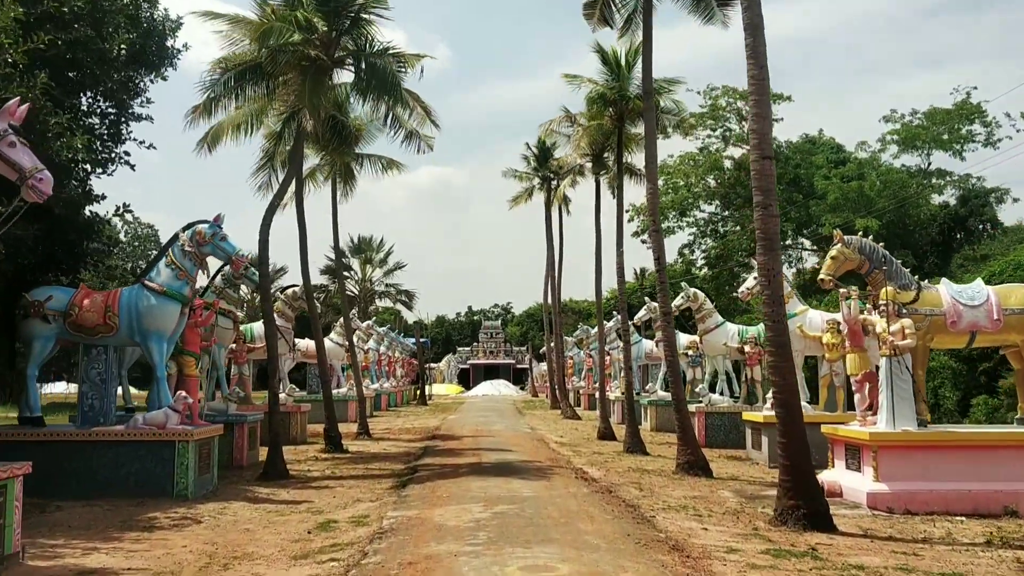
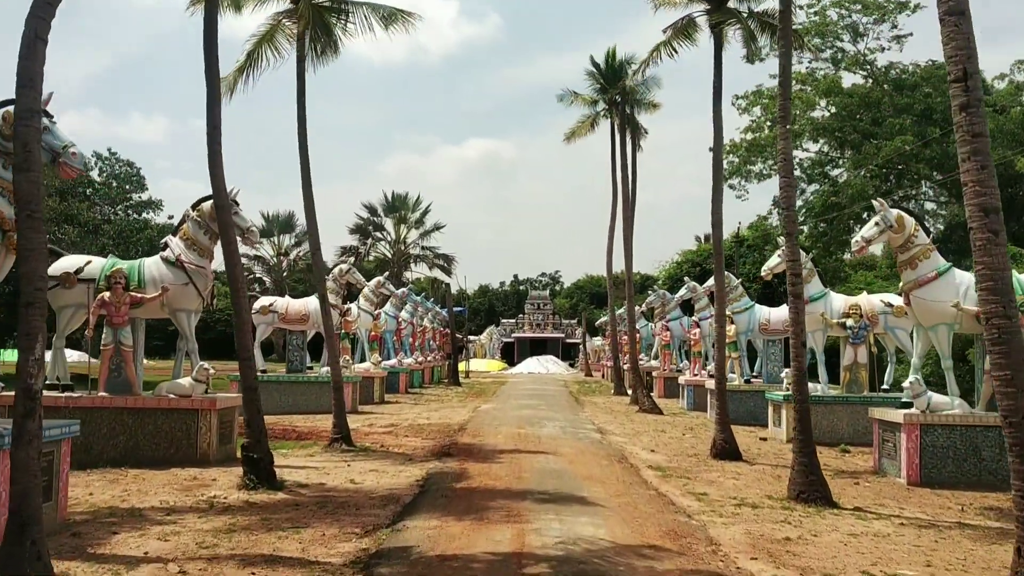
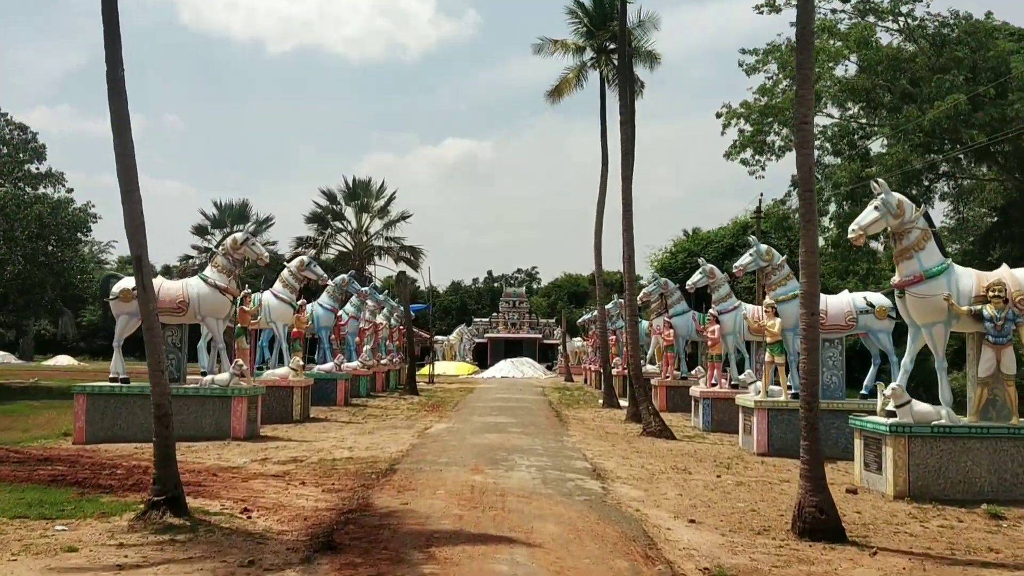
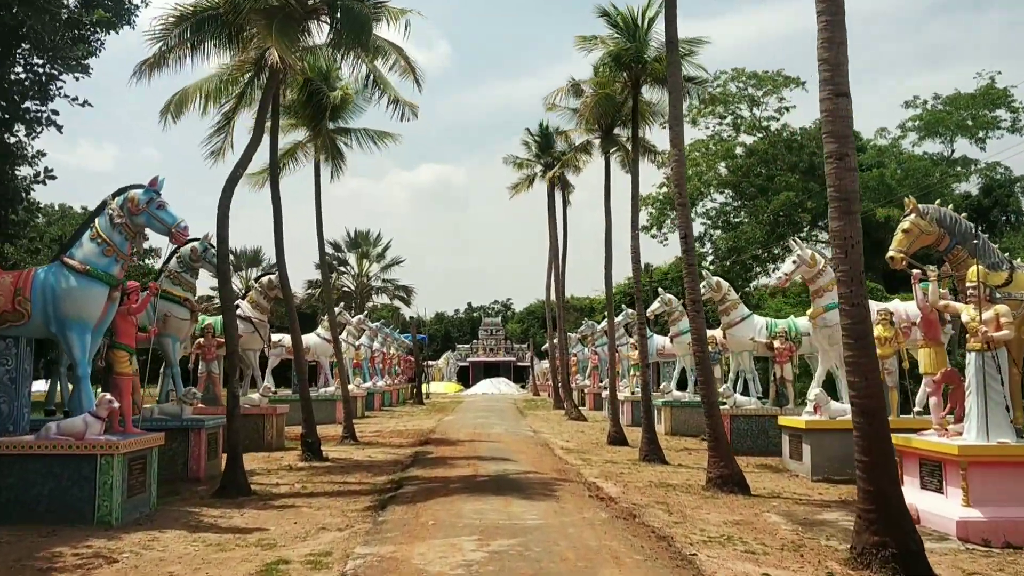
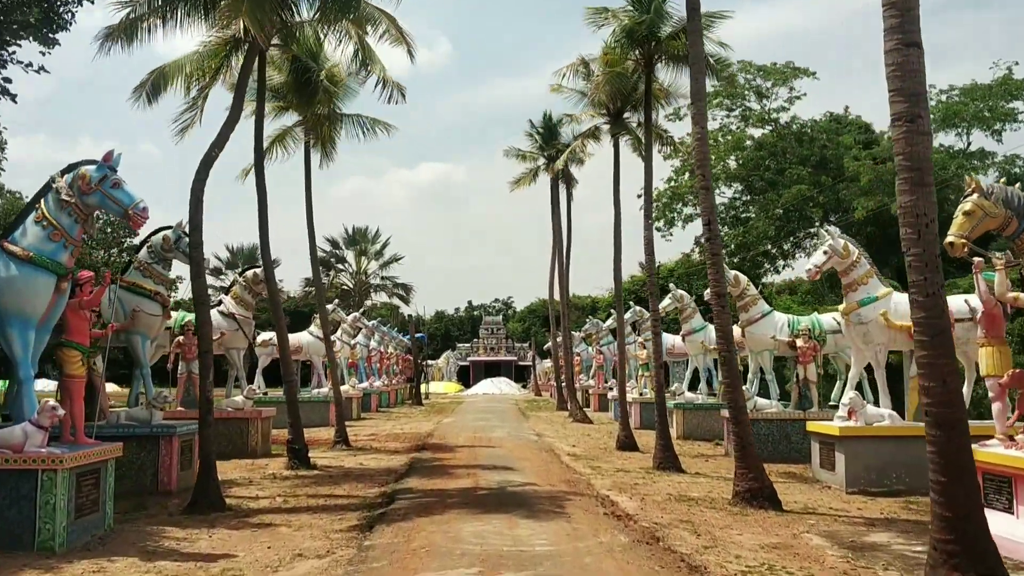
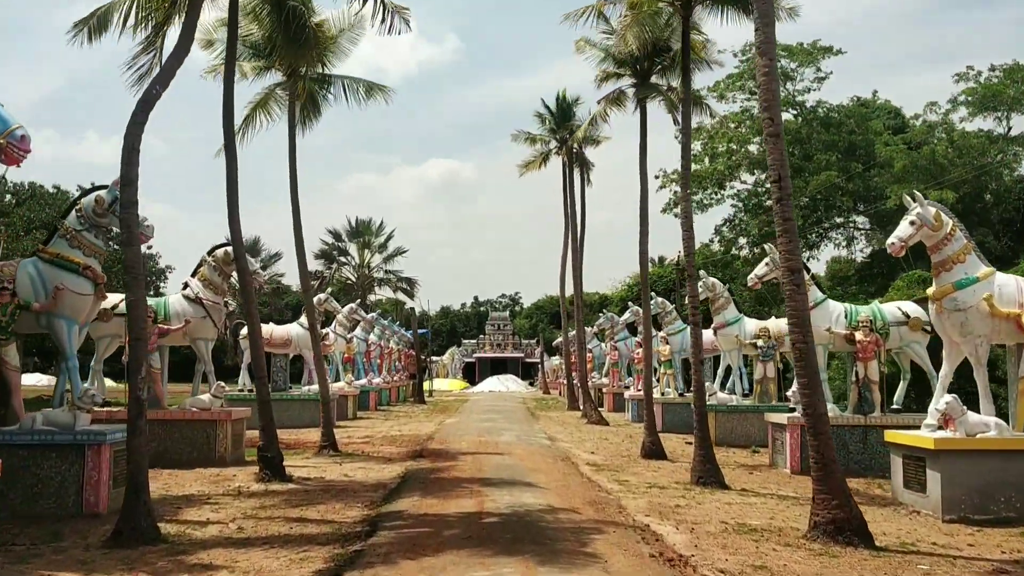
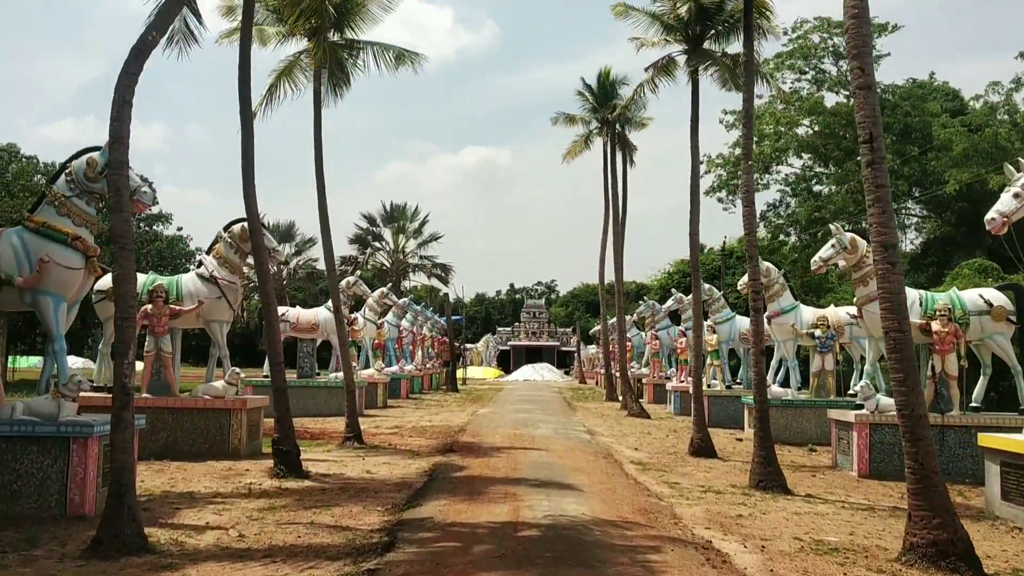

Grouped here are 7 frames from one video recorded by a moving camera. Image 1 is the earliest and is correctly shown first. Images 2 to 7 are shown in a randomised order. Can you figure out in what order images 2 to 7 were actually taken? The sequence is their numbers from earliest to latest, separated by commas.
4, 5, 6, 7, 2, 3
